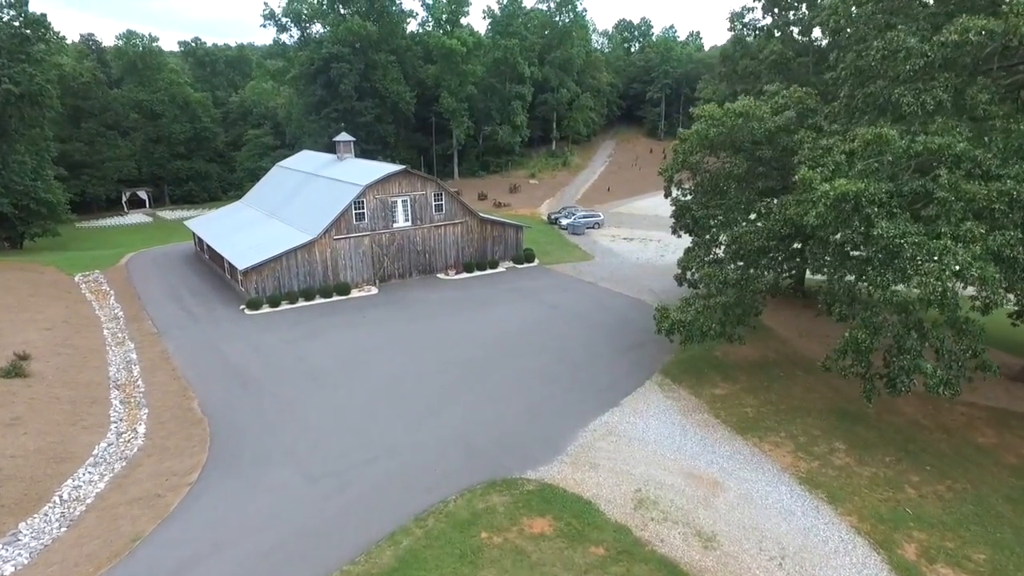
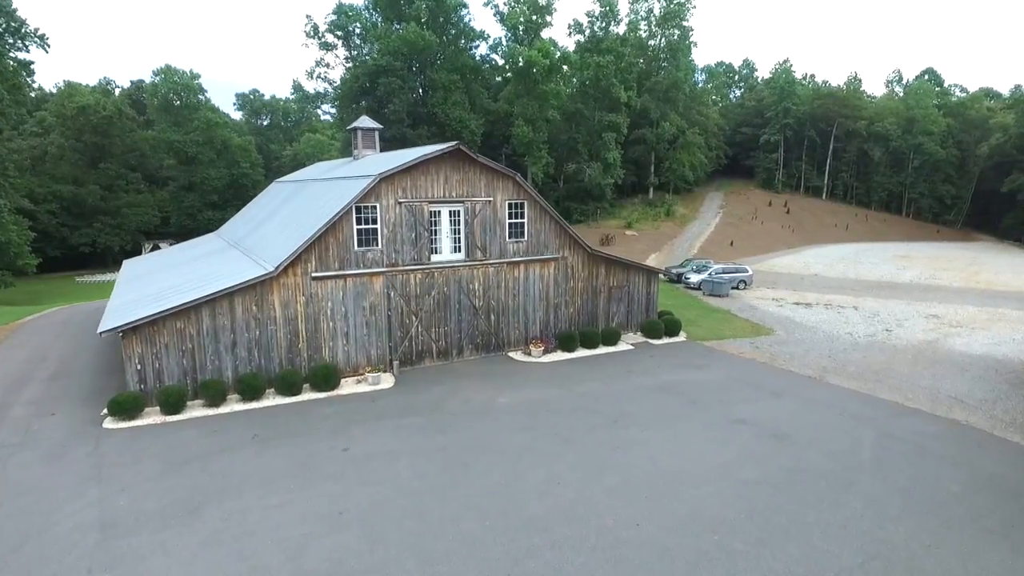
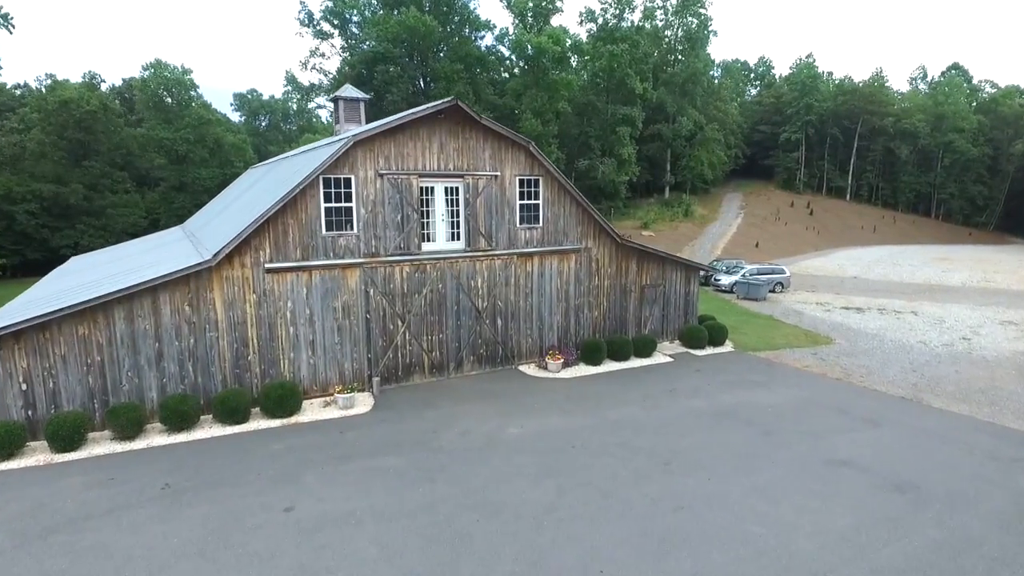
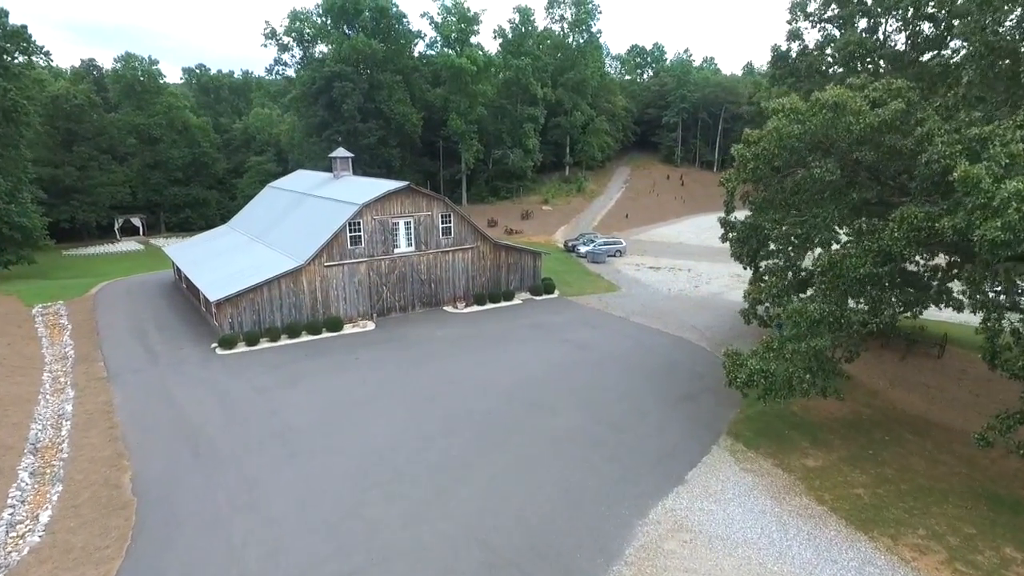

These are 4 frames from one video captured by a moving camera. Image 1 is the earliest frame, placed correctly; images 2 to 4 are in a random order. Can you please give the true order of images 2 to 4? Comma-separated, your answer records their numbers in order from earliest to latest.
4, 2, 3
